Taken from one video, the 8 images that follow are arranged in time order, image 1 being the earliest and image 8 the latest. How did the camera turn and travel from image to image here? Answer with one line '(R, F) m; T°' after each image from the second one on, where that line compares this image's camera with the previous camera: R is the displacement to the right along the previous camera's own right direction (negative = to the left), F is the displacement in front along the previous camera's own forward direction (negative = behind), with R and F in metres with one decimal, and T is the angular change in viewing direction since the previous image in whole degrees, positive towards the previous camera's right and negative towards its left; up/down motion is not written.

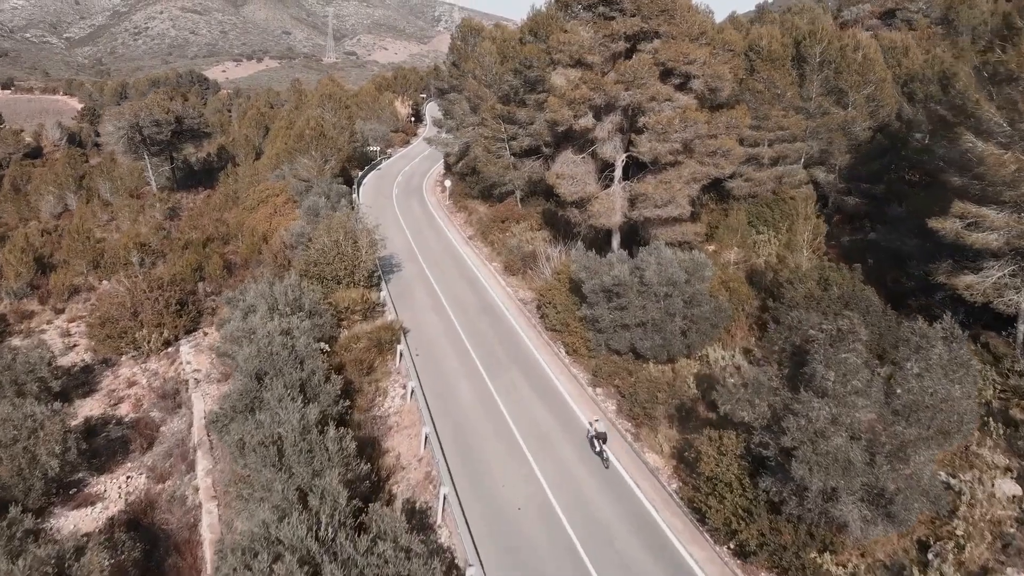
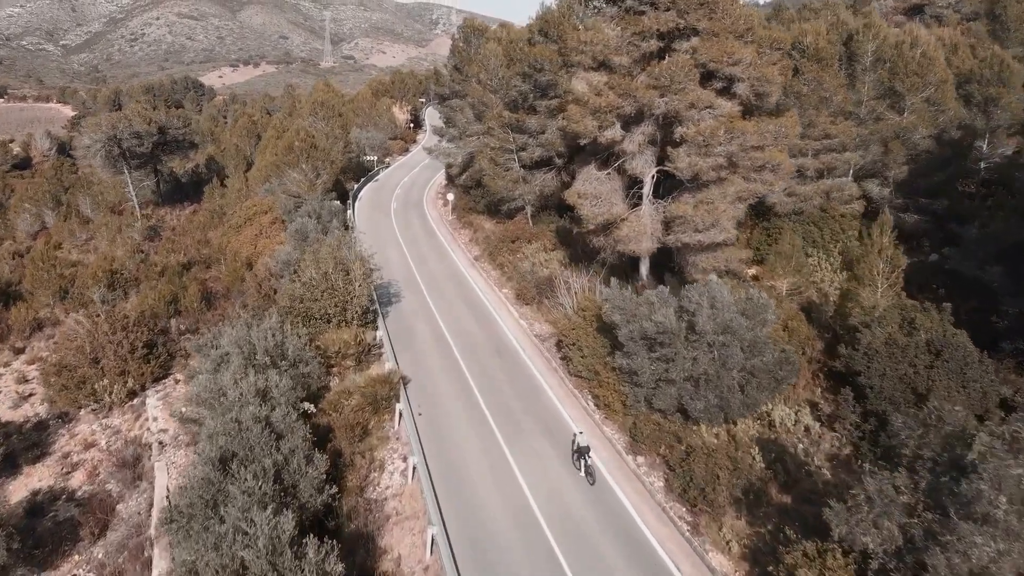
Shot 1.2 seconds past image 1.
(-0.4, +2.7) m; 0°
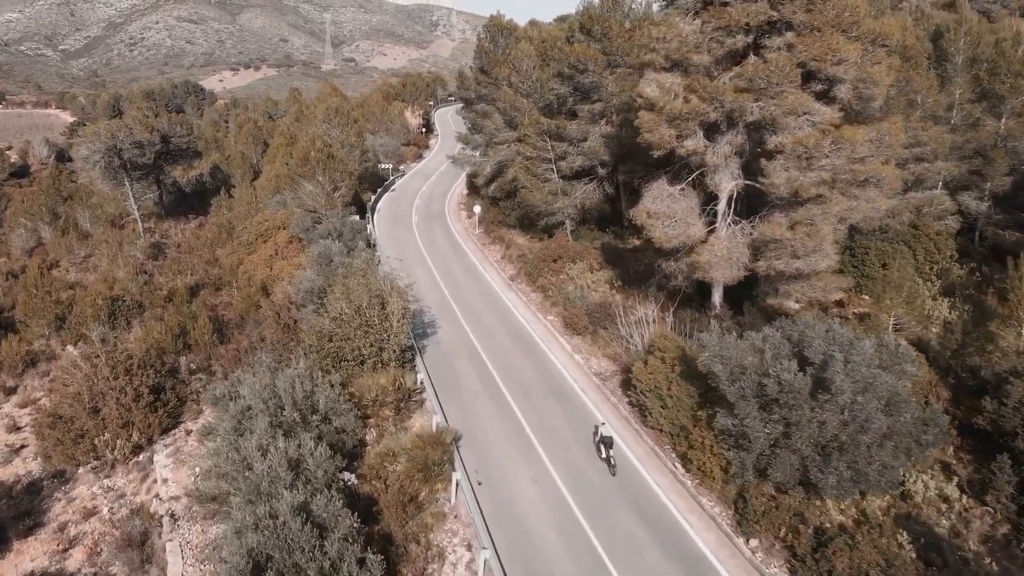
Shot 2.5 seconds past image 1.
(-1.2, +2.3) m; 0°
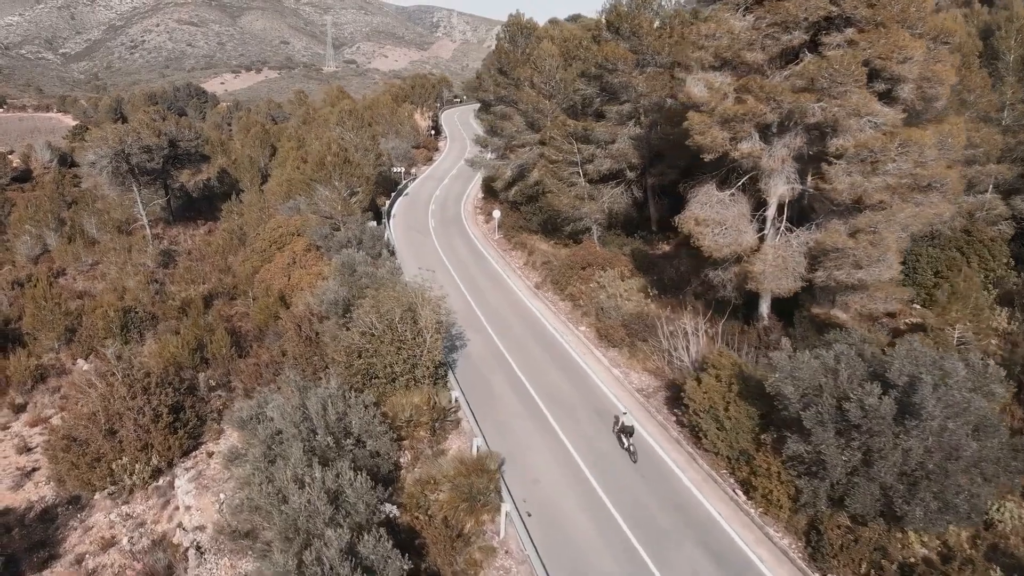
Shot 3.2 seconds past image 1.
(-0.7, +0.8) m; 0°
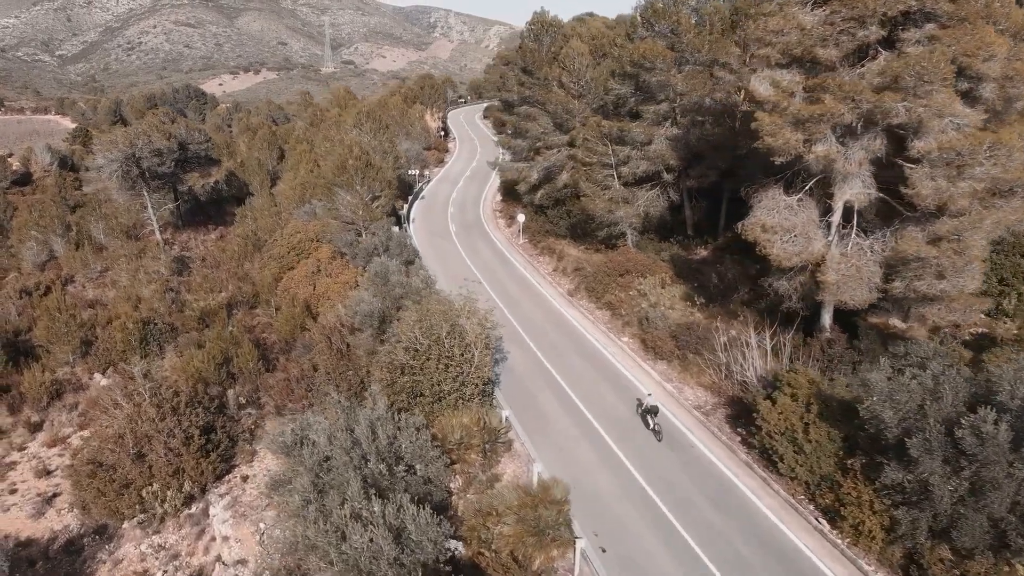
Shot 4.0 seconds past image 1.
(-1.0, +0.9) m; 0°
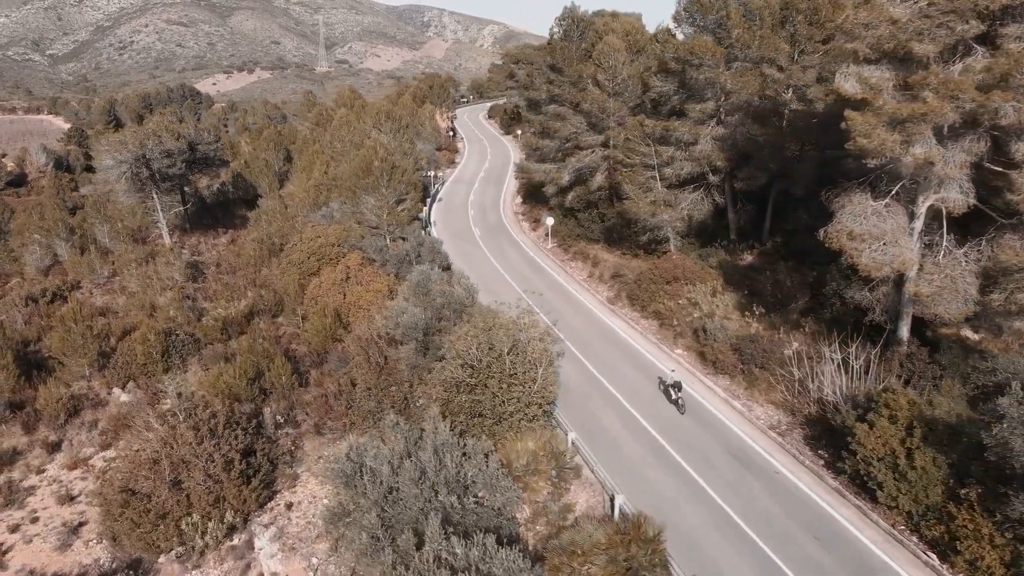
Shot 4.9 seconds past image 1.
(-1.2, +1.0) m; +1°
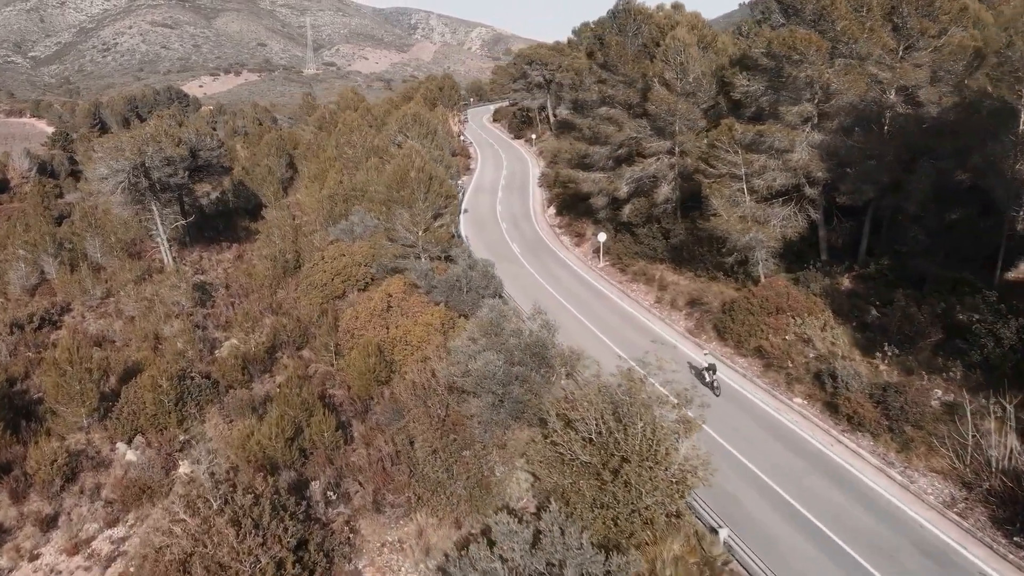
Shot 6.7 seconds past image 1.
(-1.8, +2.8) m; +1°
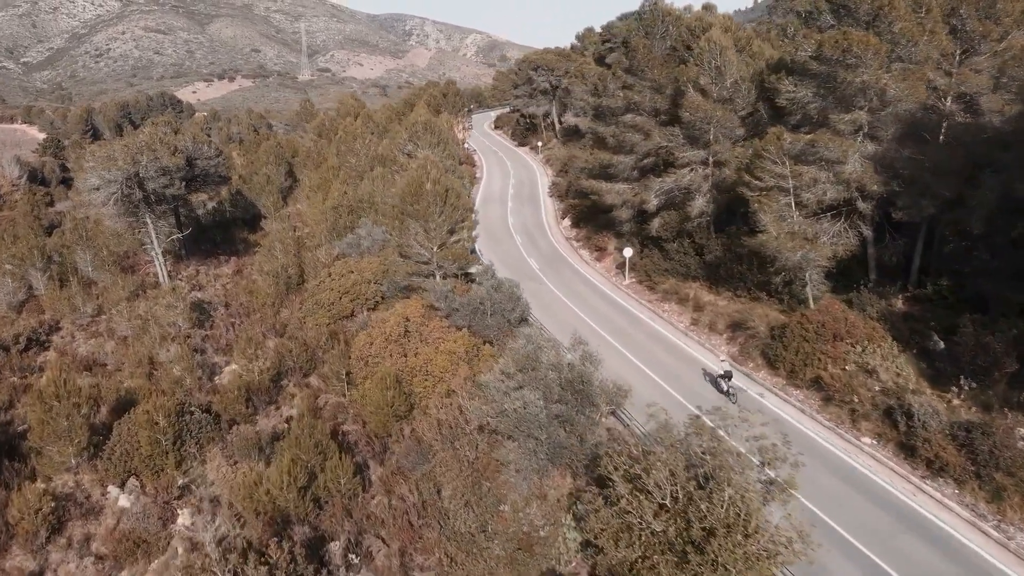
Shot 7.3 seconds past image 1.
(-0.7, +1.5) m; 0°
